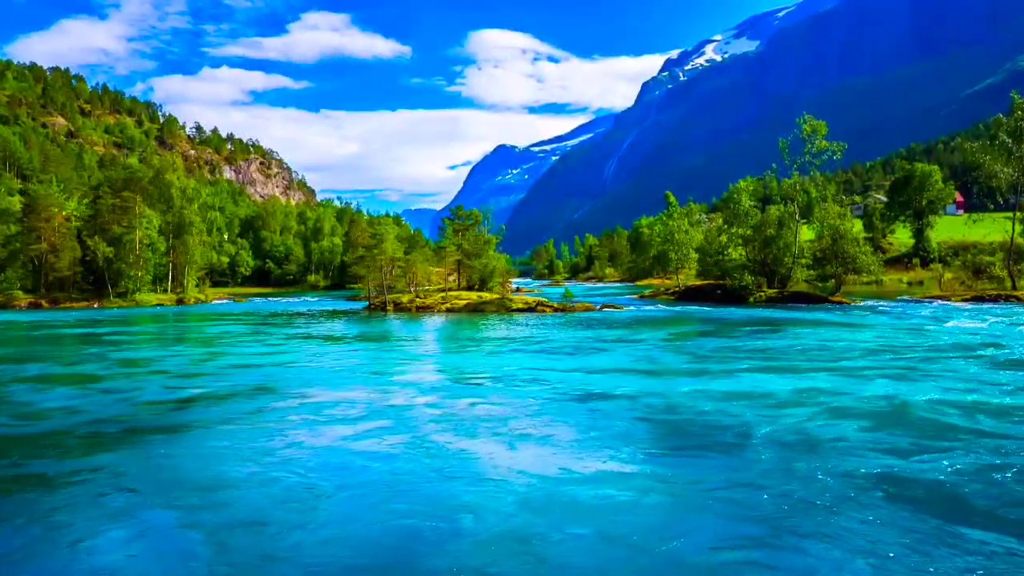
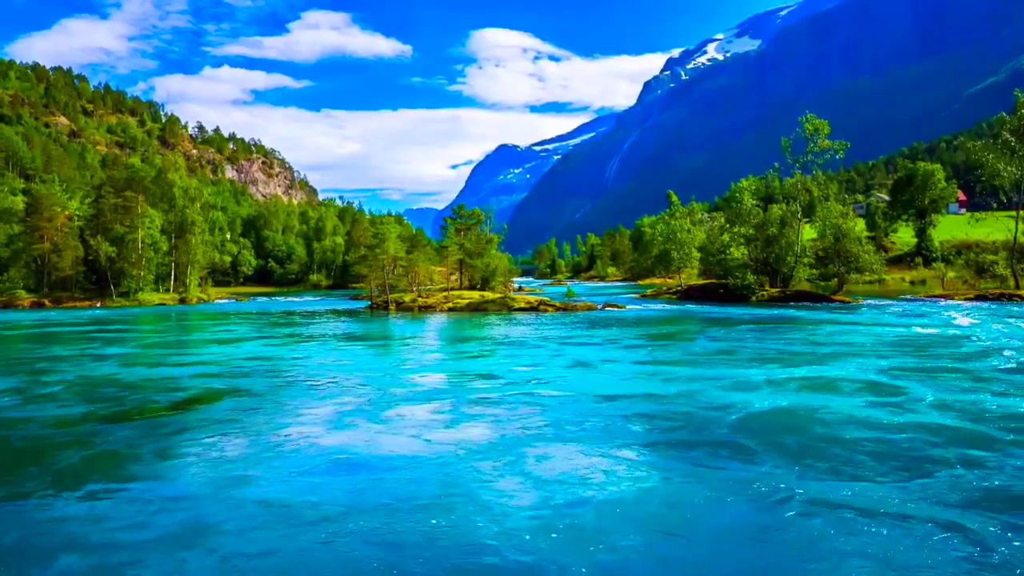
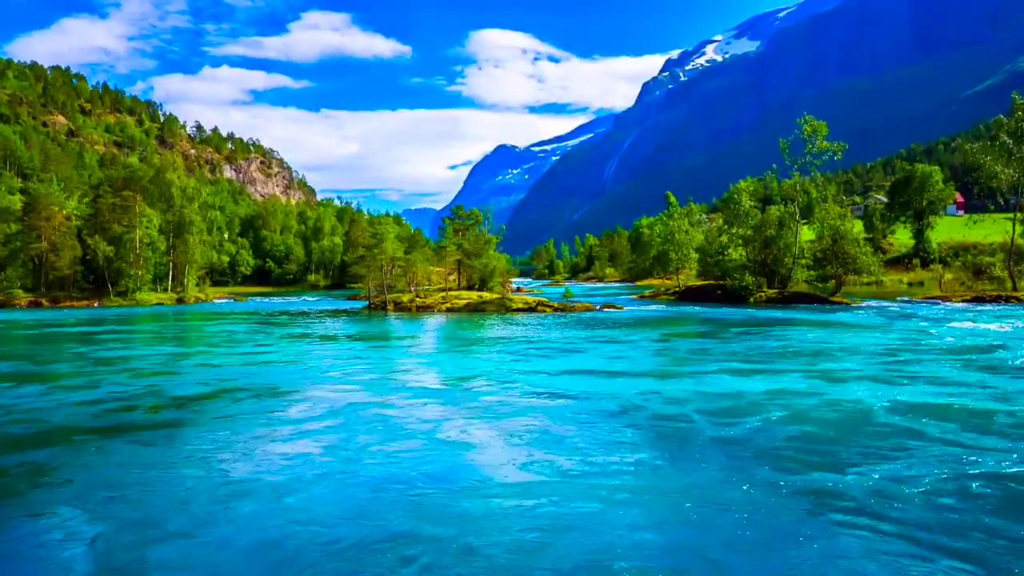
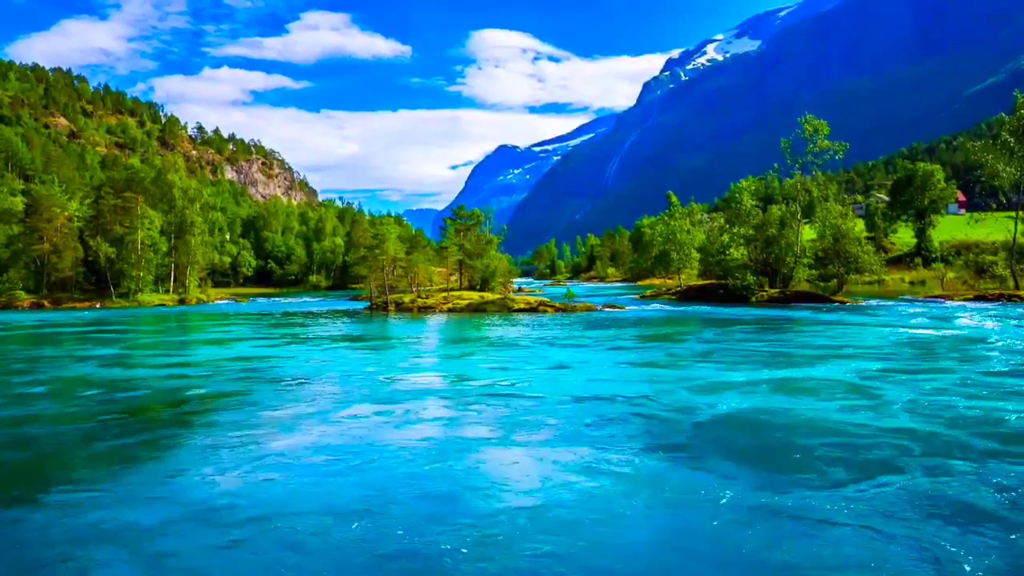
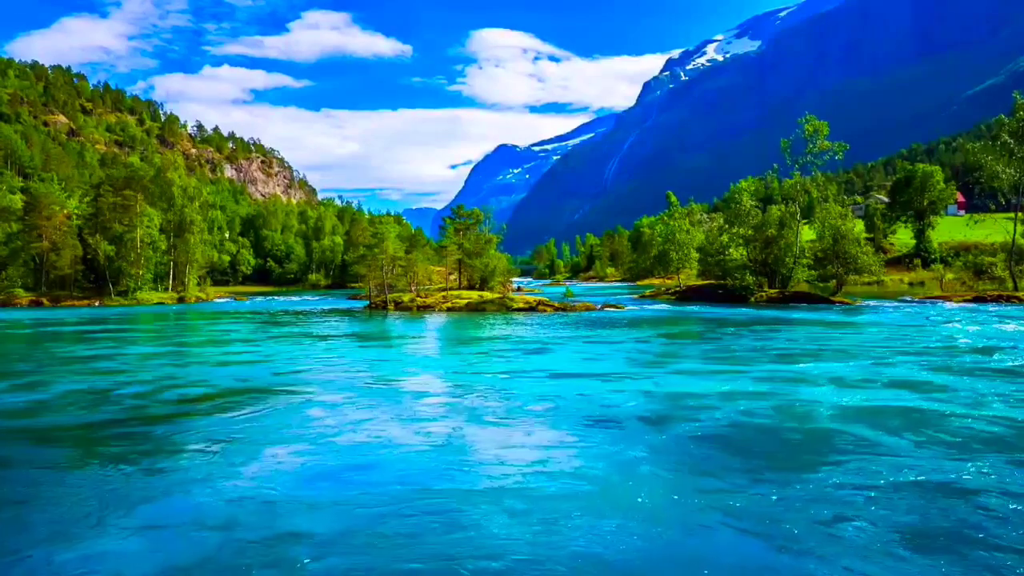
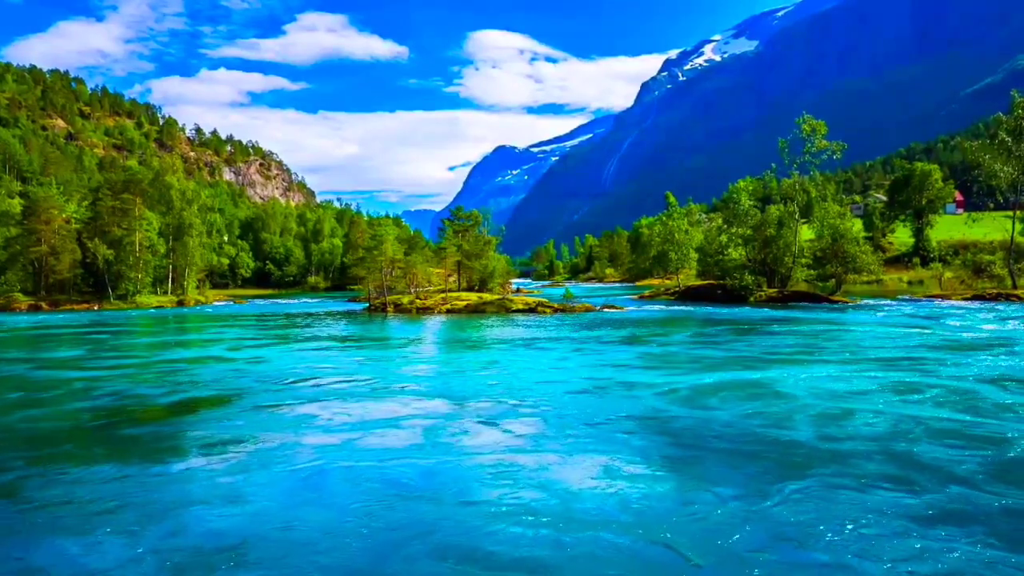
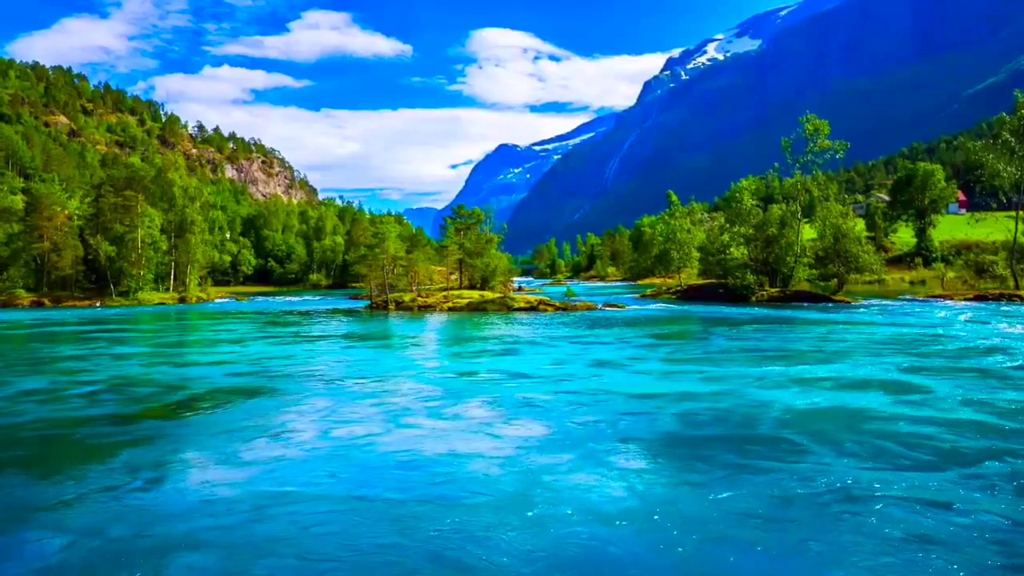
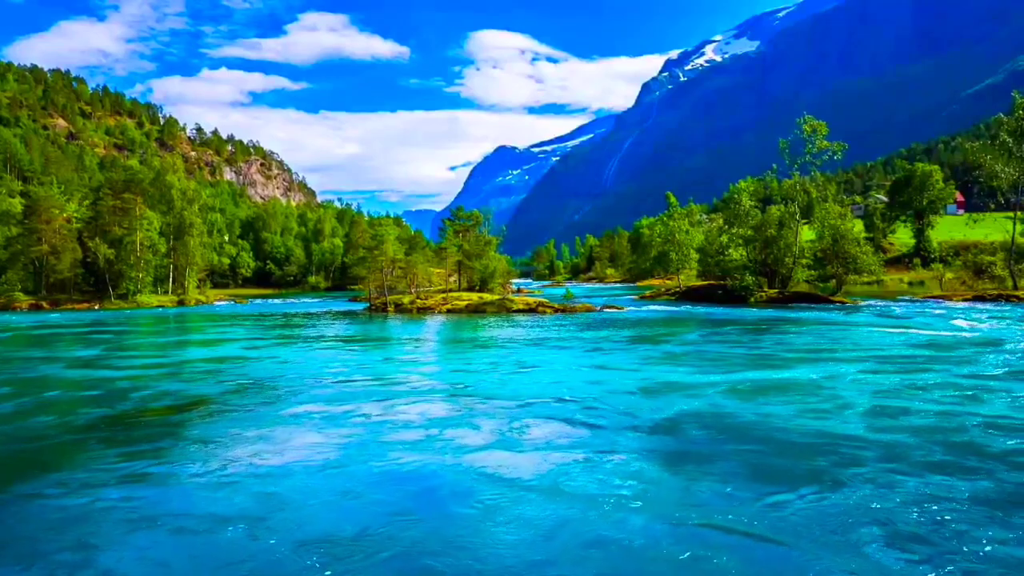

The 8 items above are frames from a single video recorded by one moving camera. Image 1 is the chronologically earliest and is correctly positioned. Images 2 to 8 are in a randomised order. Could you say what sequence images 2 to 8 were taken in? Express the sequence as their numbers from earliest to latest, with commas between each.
3, 5, 7, 2, 4, 8, 6
